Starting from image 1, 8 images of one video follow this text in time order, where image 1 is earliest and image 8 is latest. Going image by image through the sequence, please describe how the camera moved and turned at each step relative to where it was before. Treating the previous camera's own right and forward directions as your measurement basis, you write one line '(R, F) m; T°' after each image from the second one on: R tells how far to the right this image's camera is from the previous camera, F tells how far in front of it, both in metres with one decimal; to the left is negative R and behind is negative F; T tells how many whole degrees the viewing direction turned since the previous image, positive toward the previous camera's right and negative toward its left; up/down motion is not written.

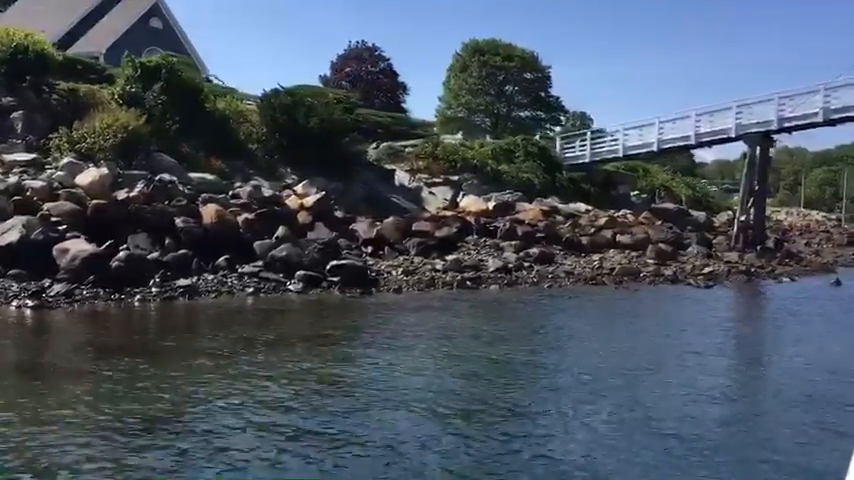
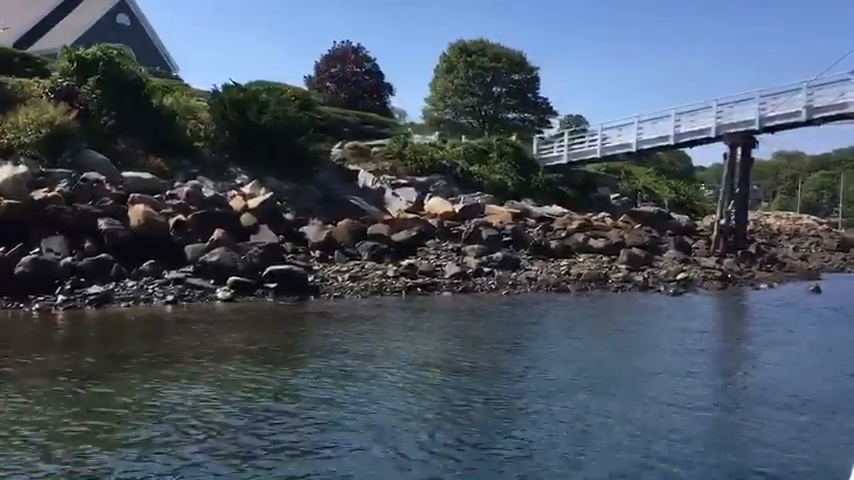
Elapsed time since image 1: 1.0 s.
(+1.5, +1.5) m; 0°
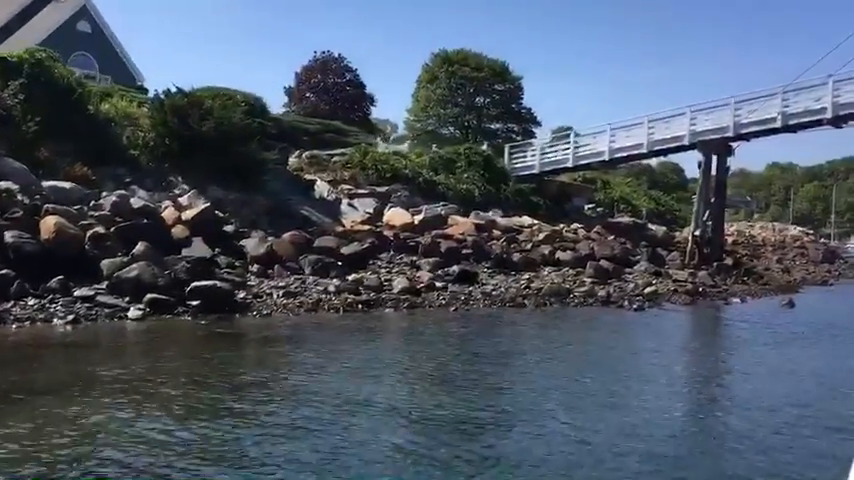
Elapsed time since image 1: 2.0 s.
(+1.5, +1.5) m; 0°
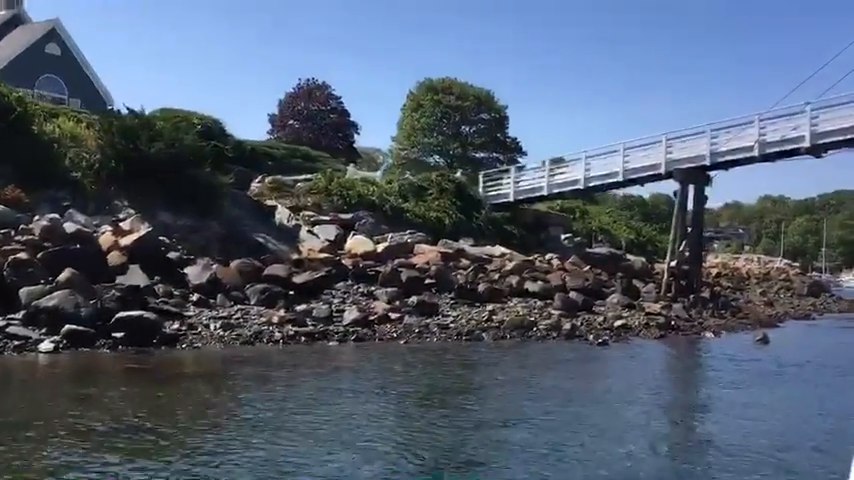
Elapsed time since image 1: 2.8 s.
(+1.2, +1.2) m; 0°
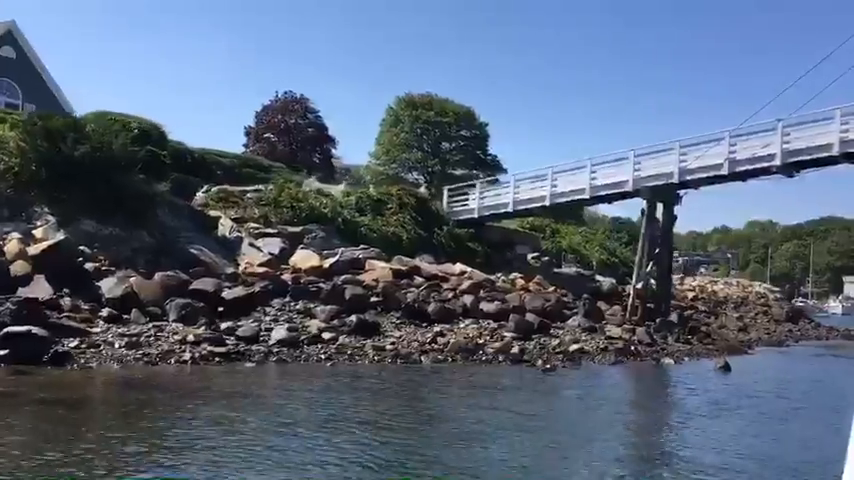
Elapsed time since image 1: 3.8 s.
(+1.5, +1.6) m; +1°
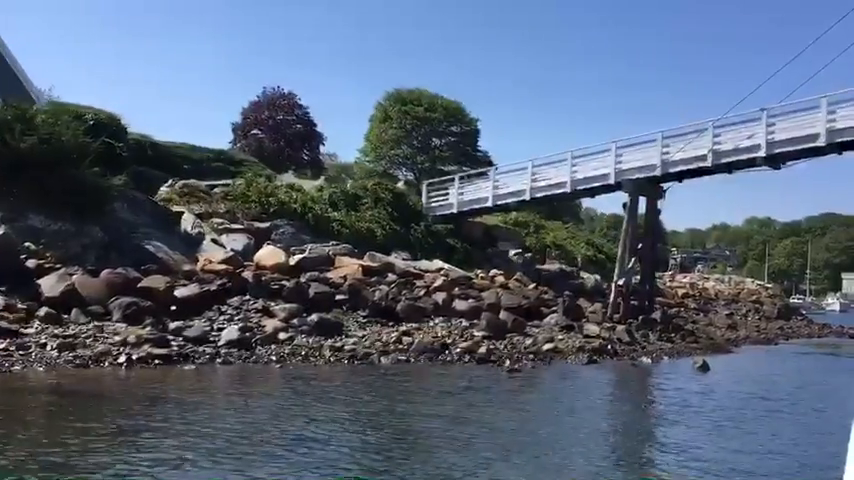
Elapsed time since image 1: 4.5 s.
(+1.0, +1.1) m; 0°
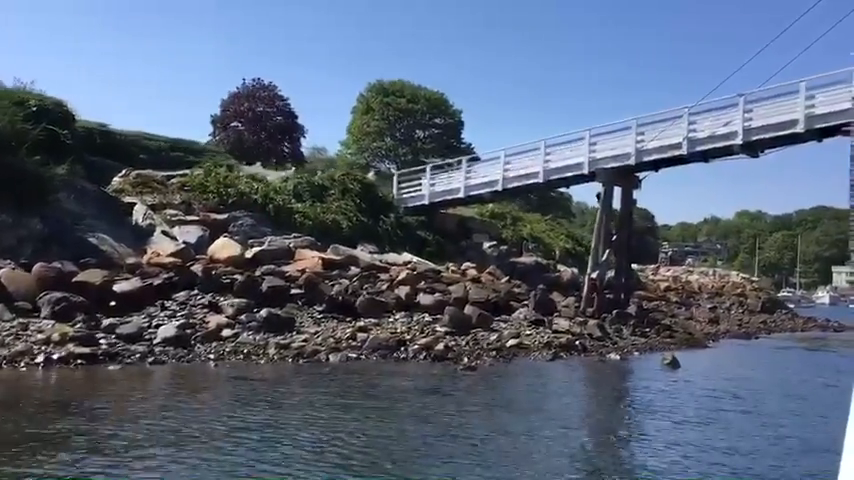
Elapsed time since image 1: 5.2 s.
(+1.0, +1.2) m; 0°
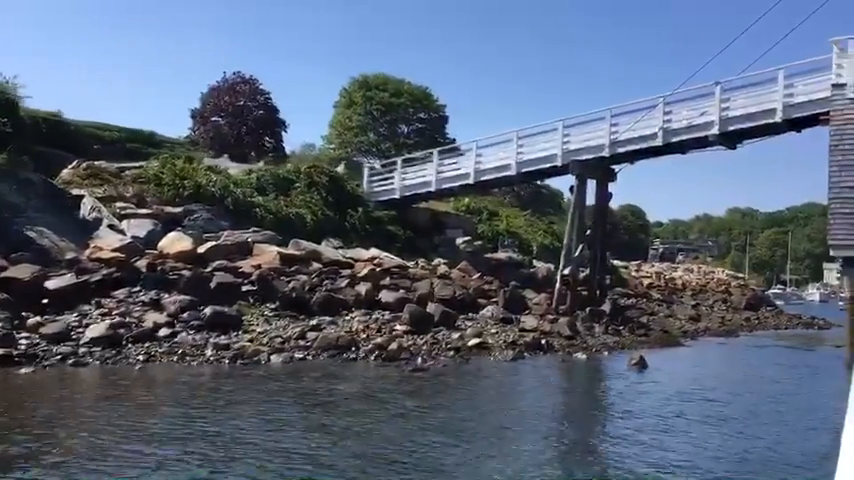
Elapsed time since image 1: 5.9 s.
(+1.0, +1.2) m; 0°
